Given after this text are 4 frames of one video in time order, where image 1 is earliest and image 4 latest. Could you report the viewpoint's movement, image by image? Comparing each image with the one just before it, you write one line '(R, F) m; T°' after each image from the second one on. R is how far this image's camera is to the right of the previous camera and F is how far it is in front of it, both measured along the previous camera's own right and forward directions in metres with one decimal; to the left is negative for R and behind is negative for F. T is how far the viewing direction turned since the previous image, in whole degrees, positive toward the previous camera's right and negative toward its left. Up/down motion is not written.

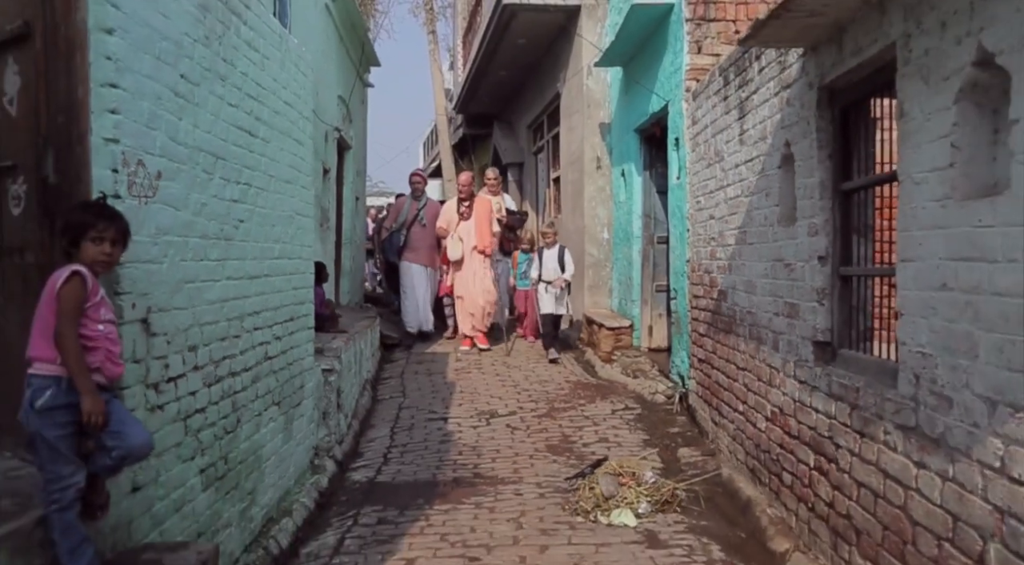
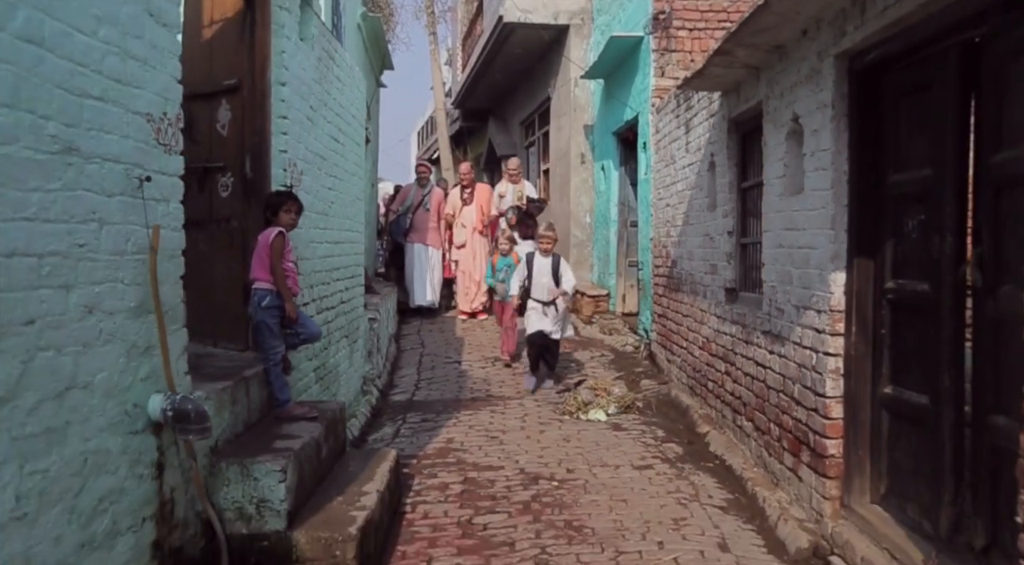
(-0.2, -1.9) m; +1°
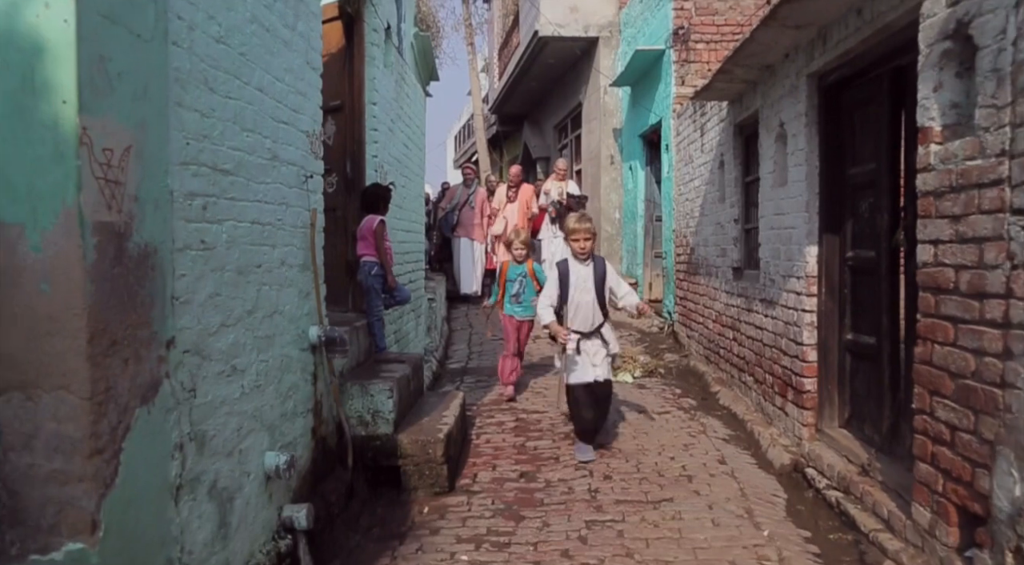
(-0.1, -1.4) m; -2°
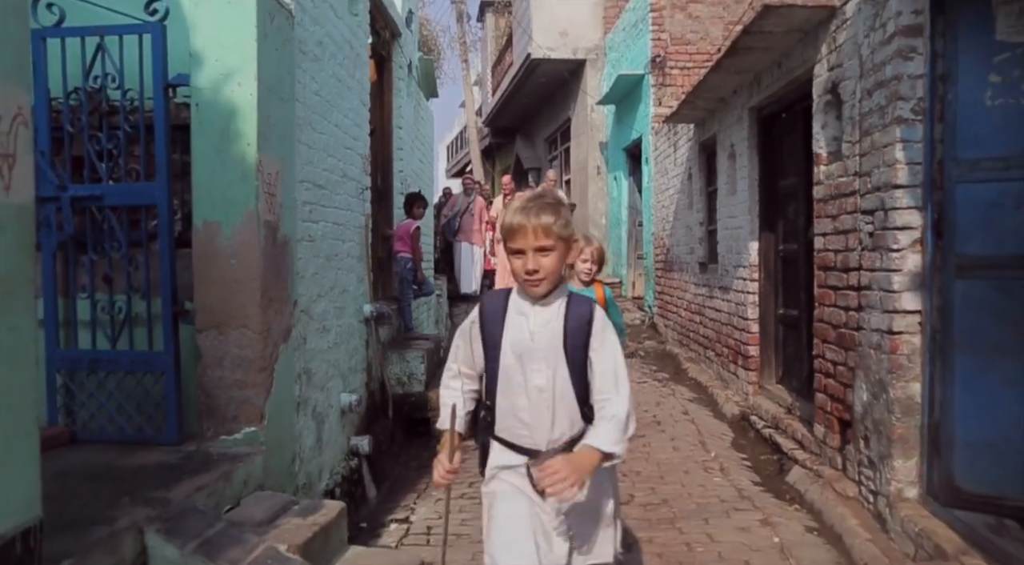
(-0.1, -1.4) m; +1°
